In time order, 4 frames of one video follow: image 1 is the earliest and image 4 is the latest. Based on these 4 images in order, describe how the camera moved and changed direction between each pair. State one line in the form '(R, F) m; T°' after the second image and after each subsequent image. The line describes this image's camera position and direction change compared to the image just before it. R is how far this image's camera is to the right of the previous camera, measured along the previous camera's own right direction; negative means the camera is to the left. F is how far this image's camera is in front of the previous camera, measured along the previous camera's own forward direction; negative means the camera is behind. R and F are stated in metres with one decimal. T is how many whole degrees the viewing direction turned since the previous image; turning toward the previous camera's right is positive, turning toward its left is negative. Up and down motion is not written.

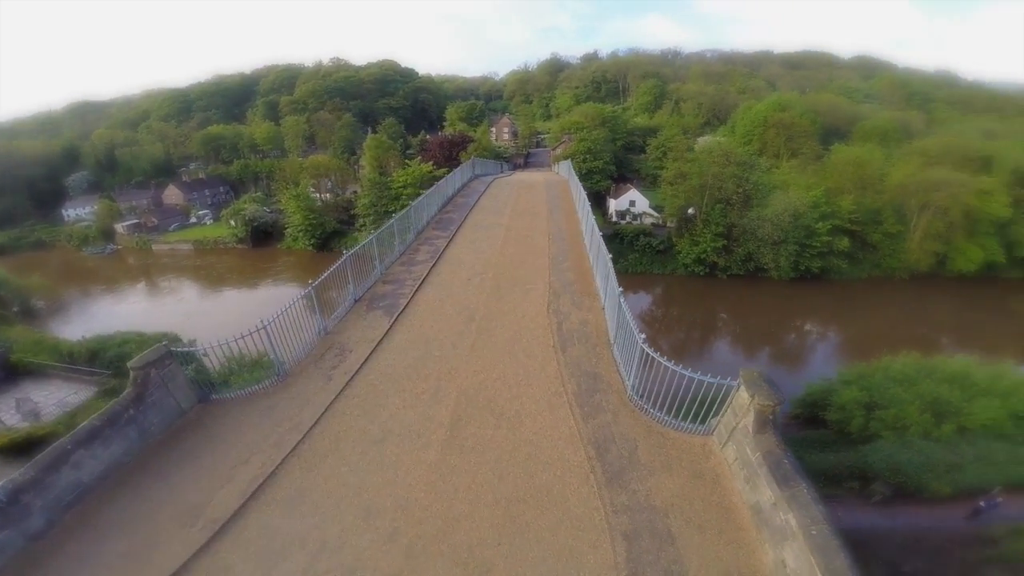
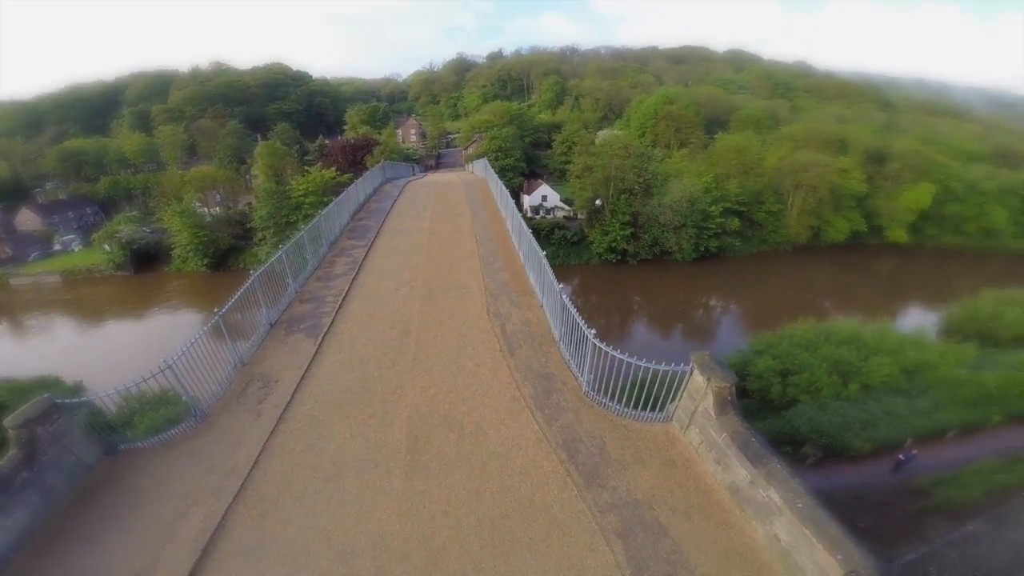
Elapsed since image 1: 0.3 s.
(-0.2, +0.1) m; +10°
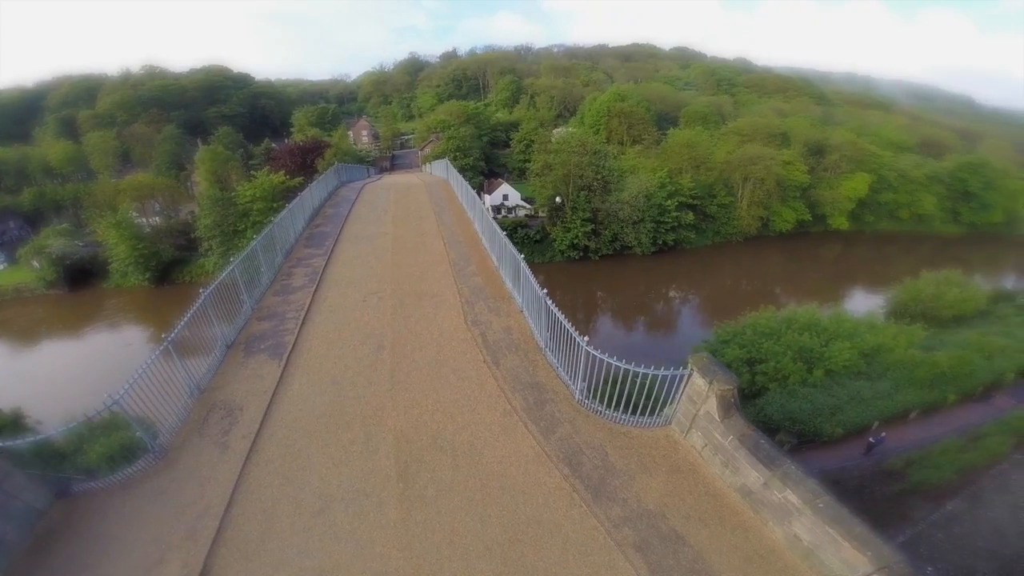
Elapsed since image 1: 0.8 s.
(-0.2, +0.1) m; +5°
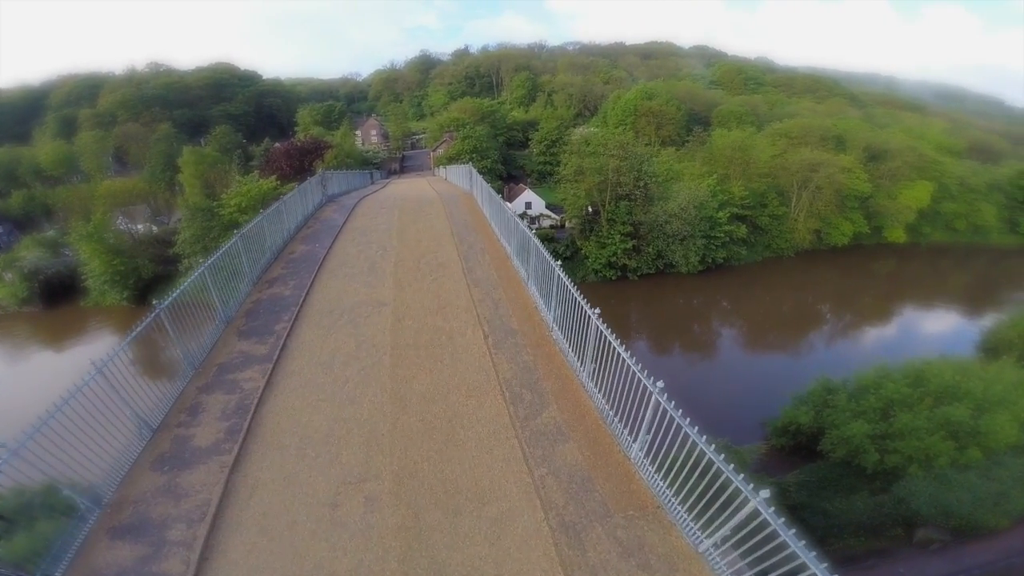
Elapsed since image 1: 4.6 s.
(-0.8, +3.4) m; -1°
